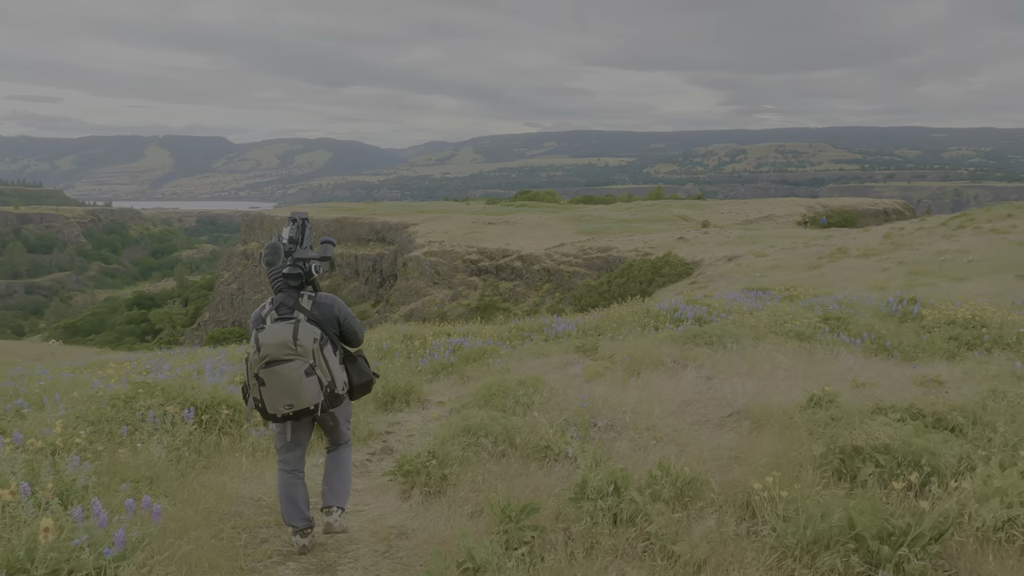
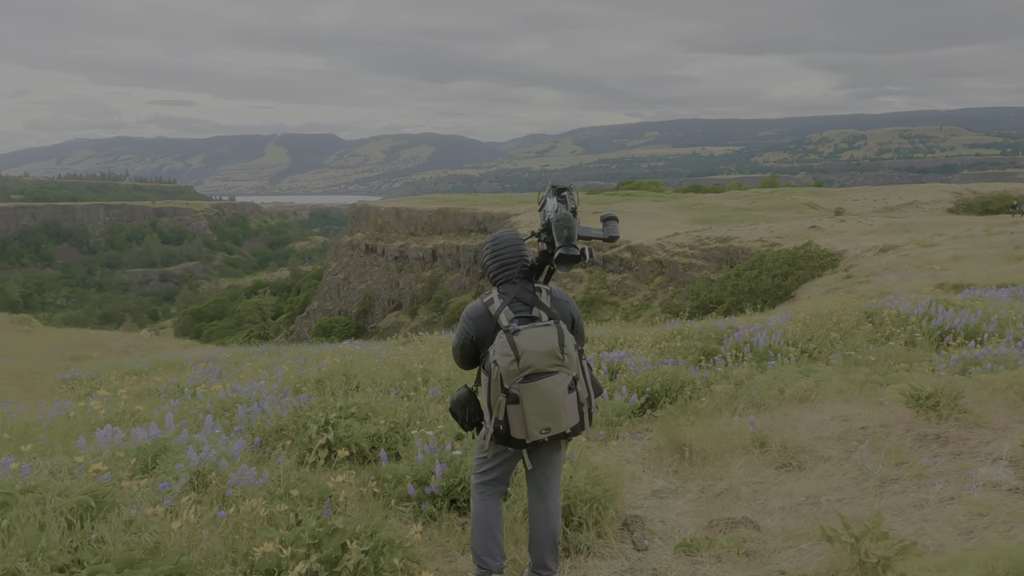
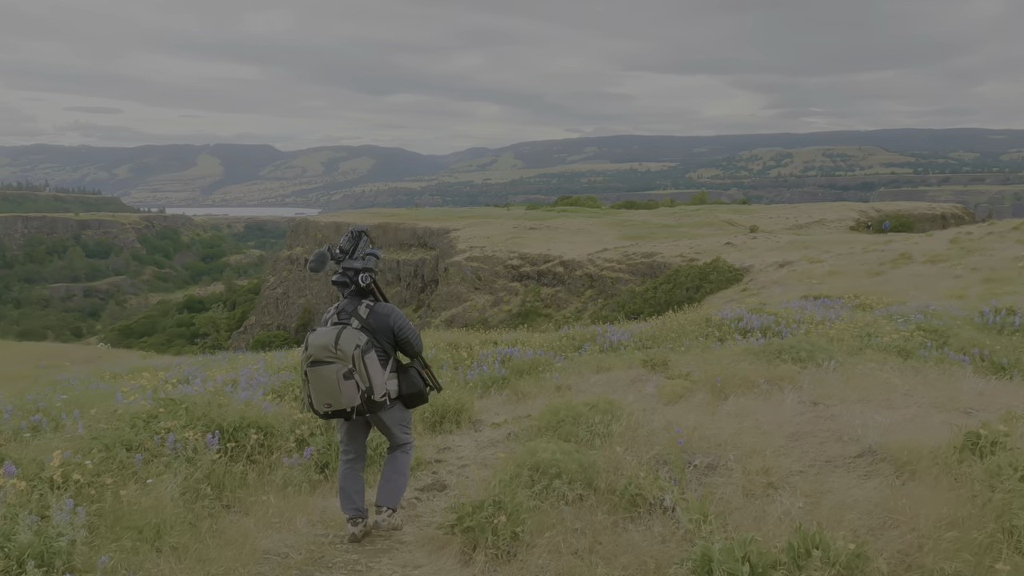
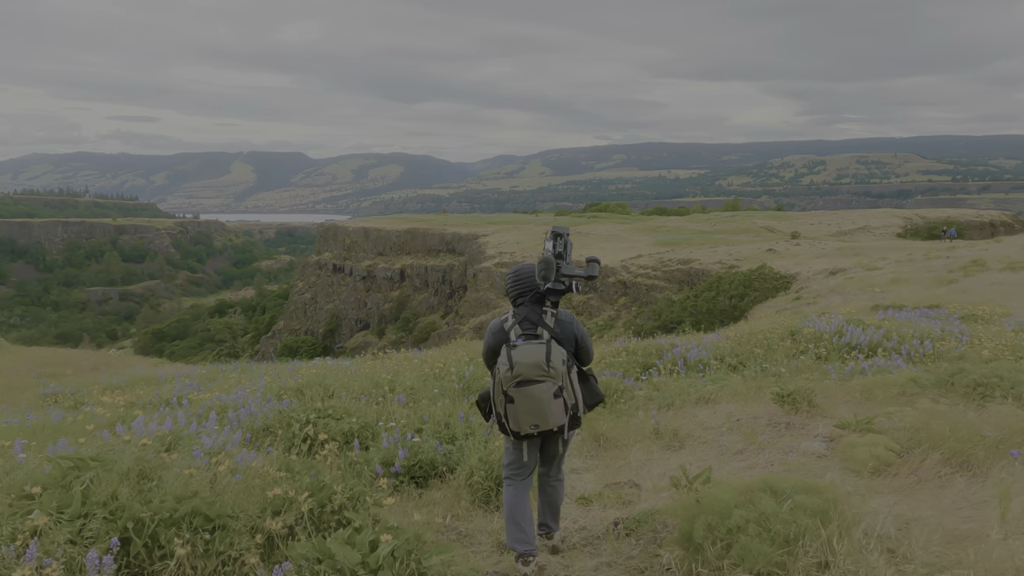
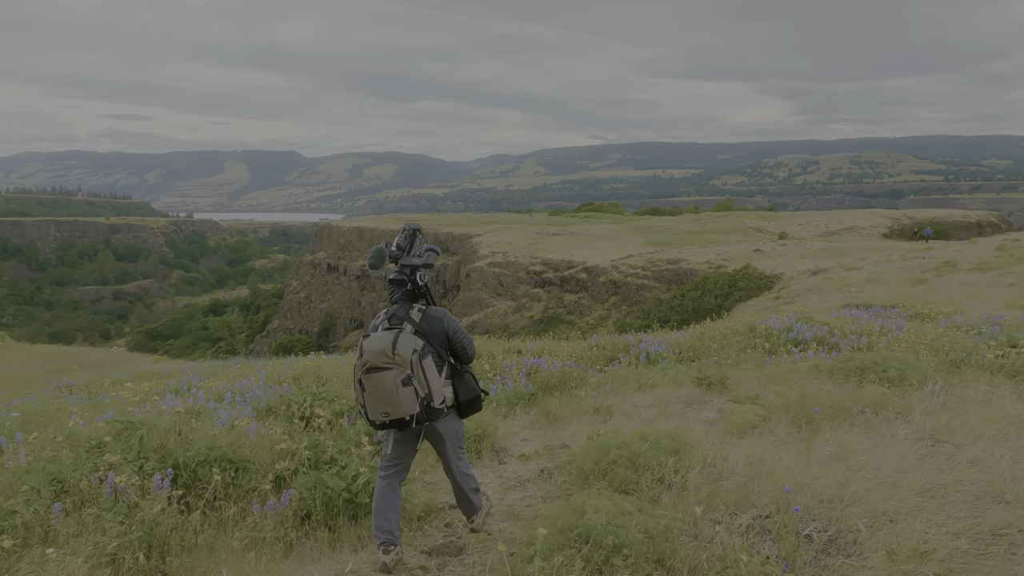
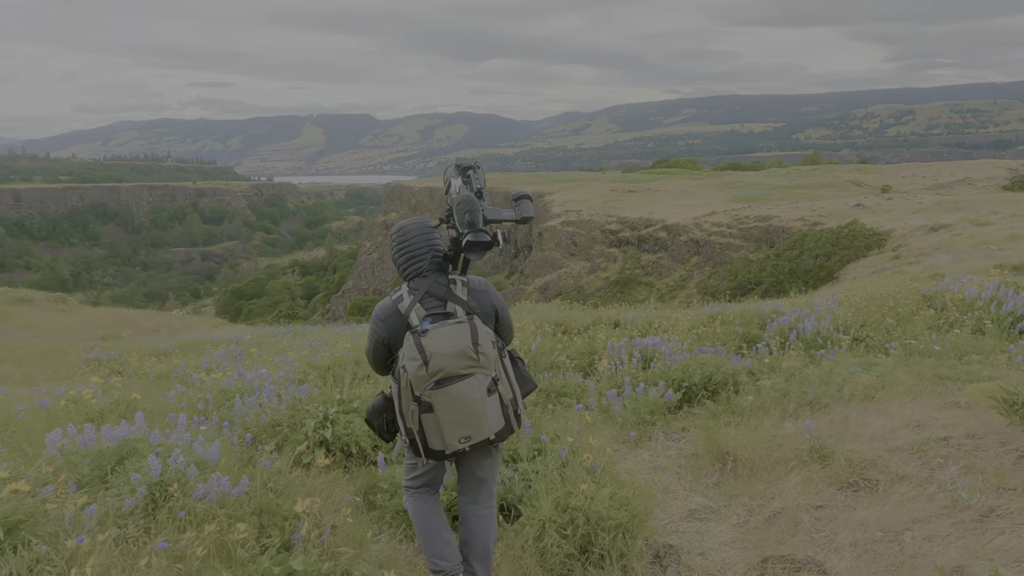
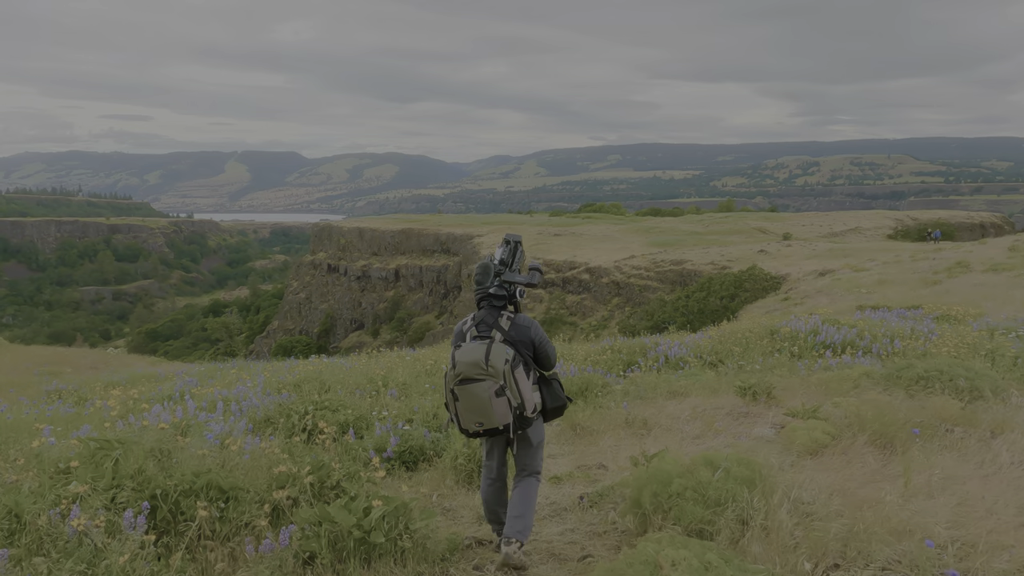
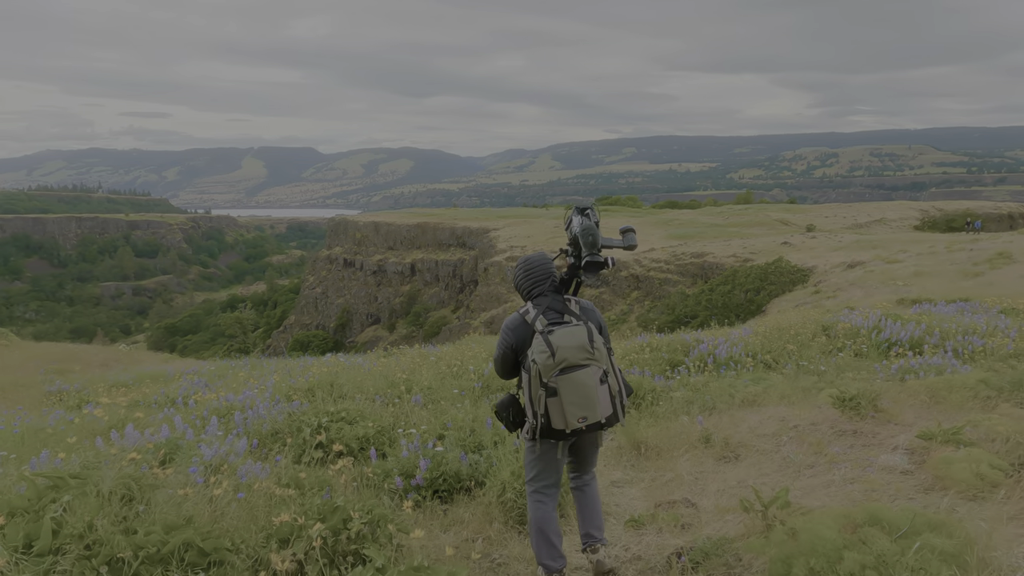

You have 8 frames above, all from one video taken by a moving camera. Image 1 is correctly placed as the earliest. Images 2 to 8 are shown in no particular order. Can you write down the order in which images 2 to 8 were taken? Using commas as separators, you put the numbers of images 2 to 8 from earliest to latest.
3, 5, 7, 4, 8, 2, 6
